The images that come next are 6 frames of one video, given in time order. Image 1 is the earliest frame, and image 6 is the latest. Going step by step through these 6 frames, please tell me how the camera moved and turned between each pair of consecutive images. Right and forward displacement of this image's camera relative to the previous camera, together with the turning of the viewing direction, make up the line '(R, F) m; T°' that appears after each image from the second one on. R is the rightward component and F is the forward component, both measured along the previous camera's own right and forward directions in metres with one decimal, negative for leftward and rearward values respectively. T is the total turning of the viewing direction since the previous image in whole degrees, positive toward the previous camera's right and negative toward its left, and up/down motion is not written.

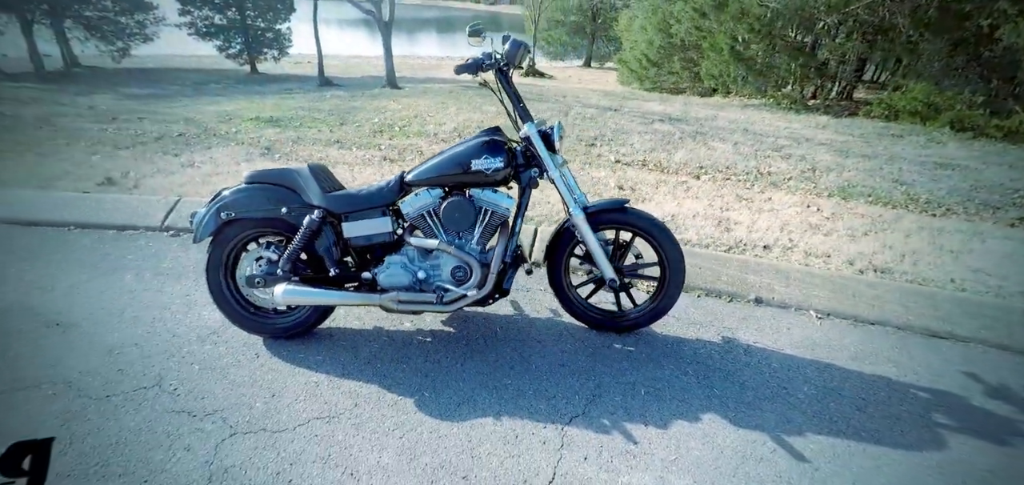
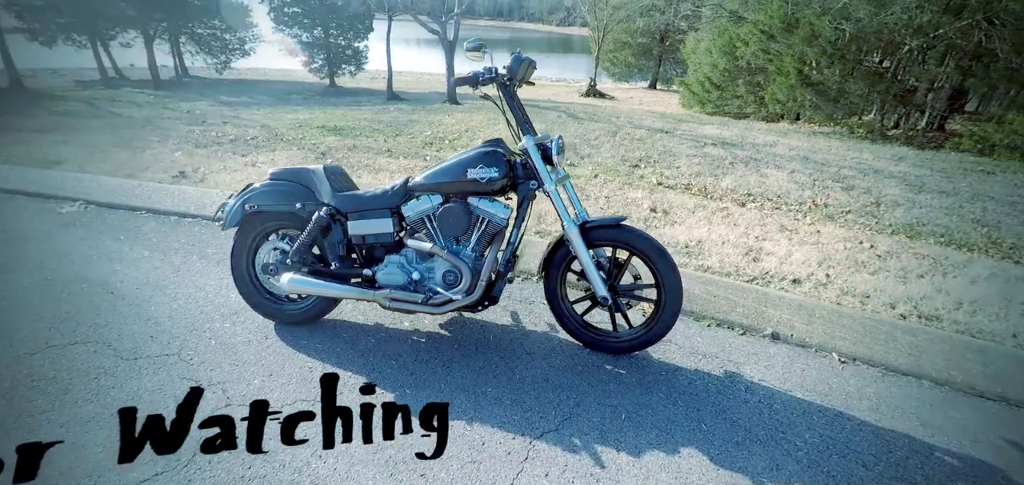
(+0.4, 0.0) m; -8°
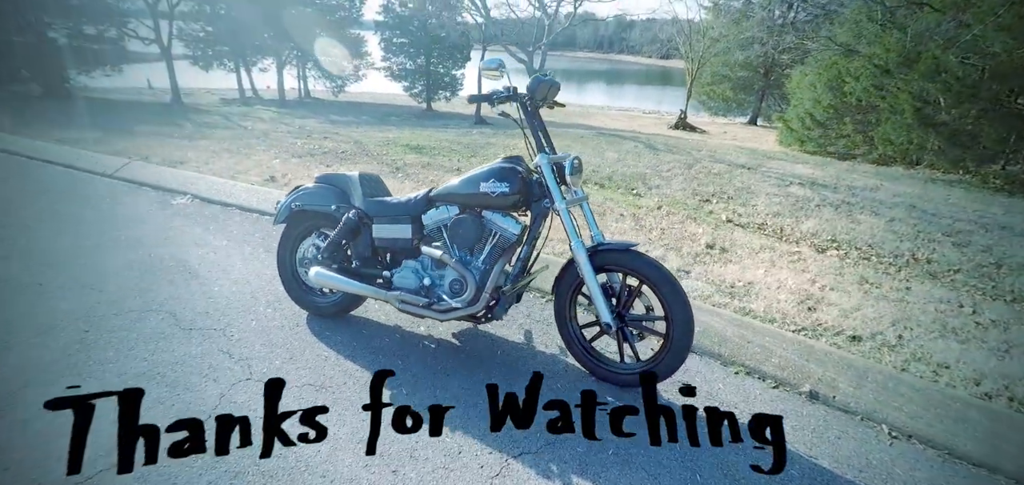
(+0.5, 0.0) m; -11°
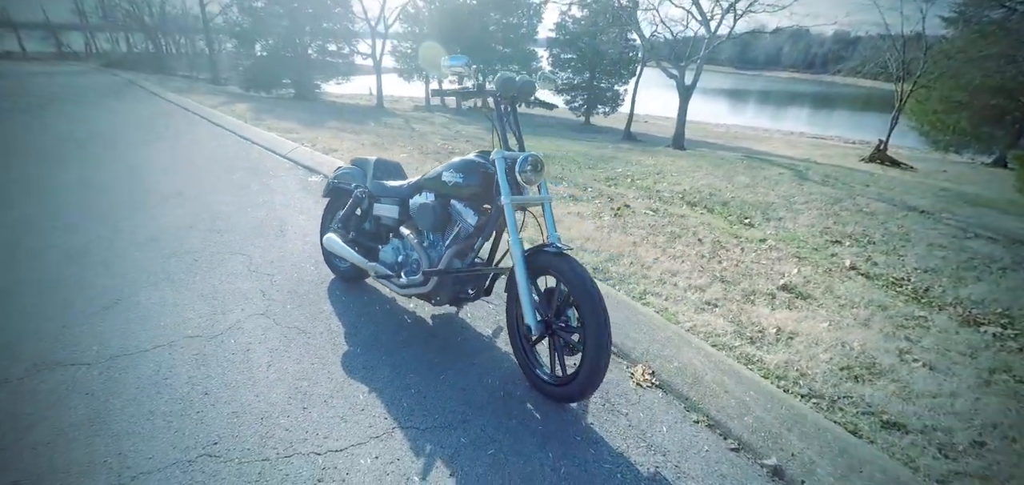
(+1.3, +0.2) m; -22°
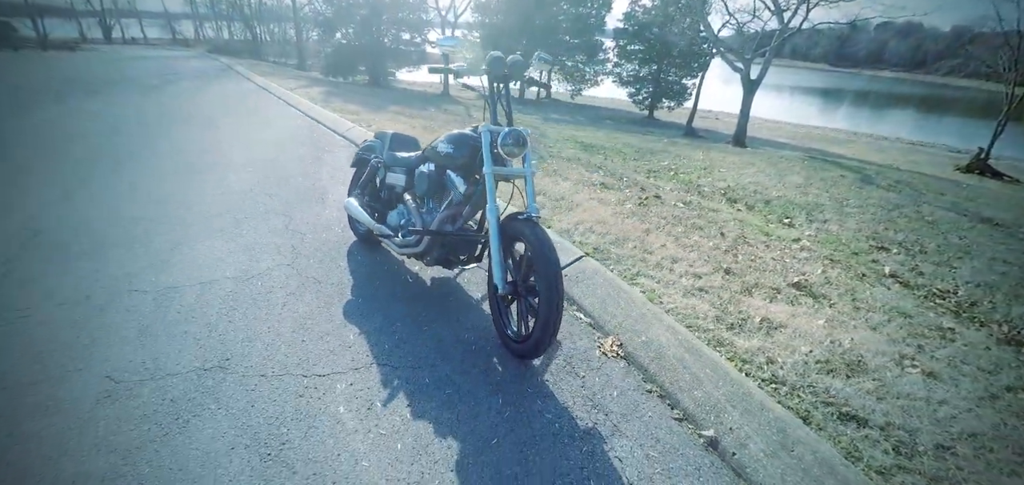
(+0.6, -0.2) m; -9°
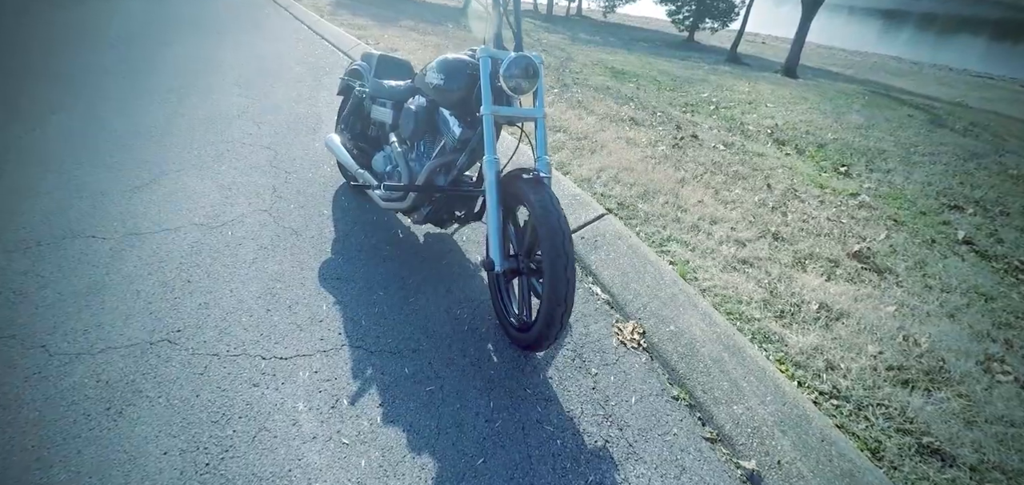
(+0.1, +0.6) m; -2°
